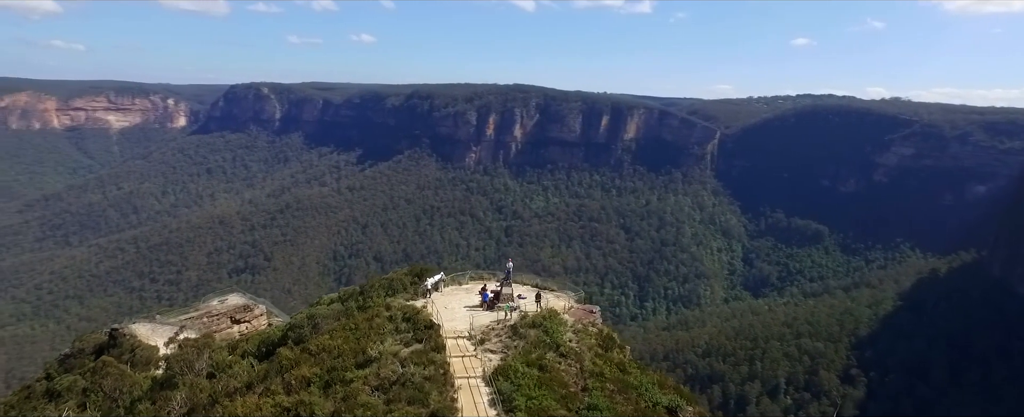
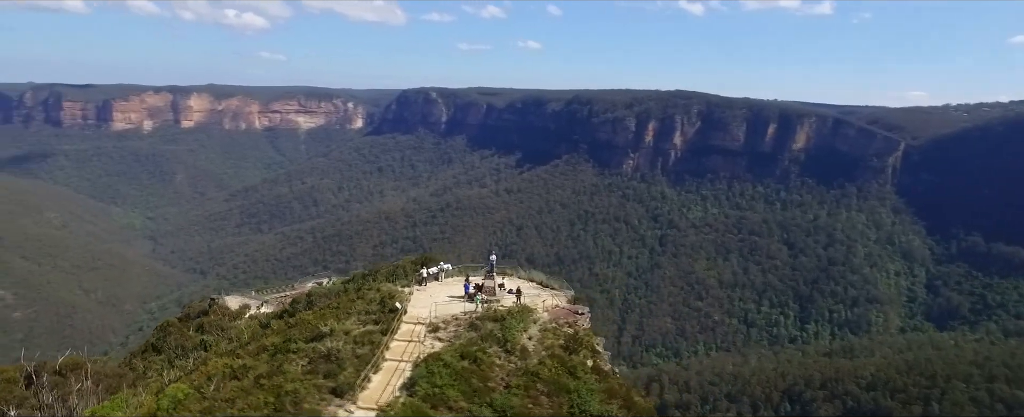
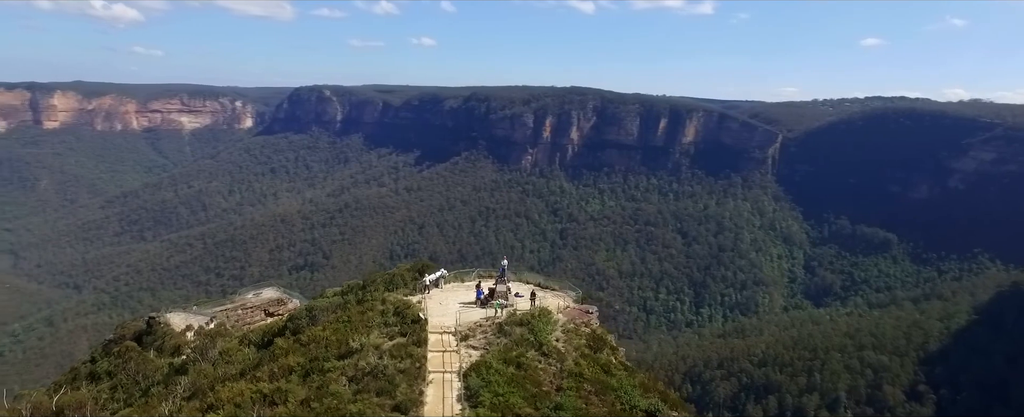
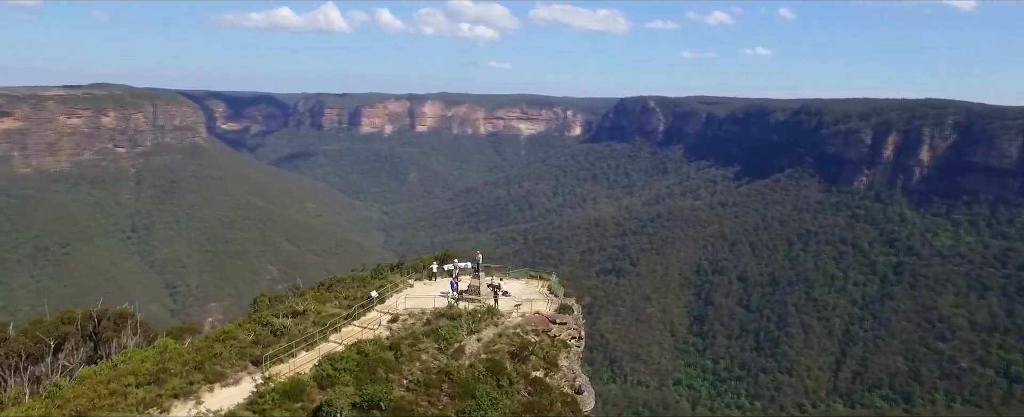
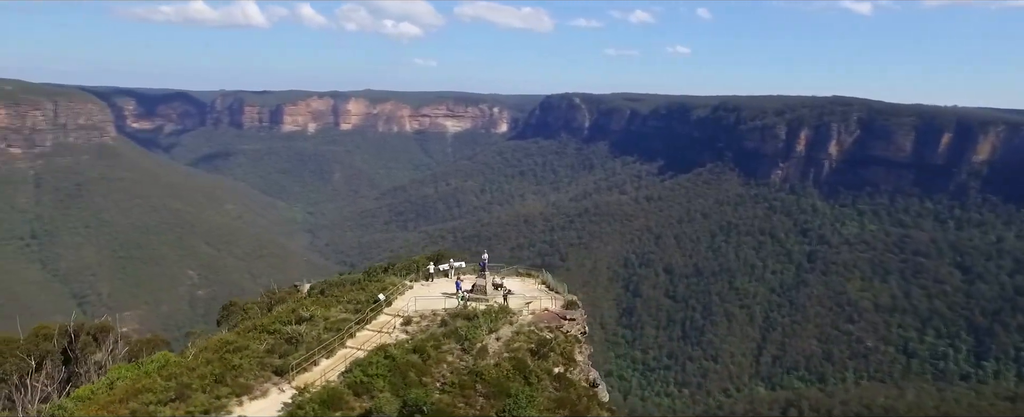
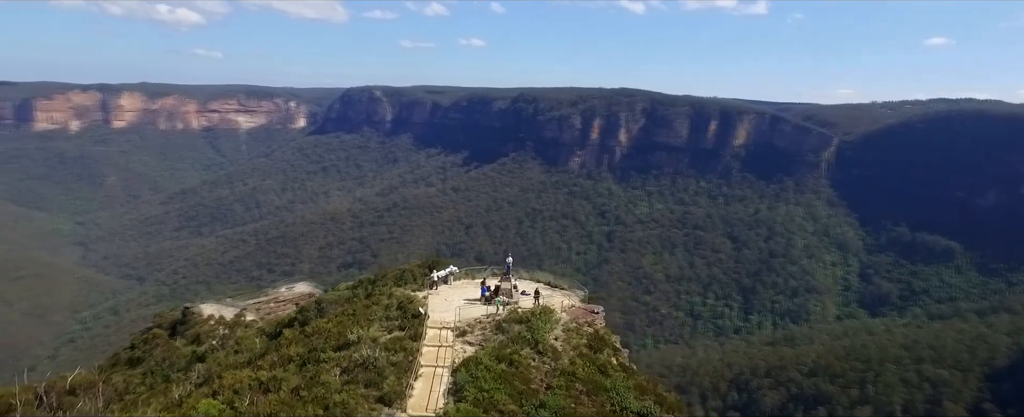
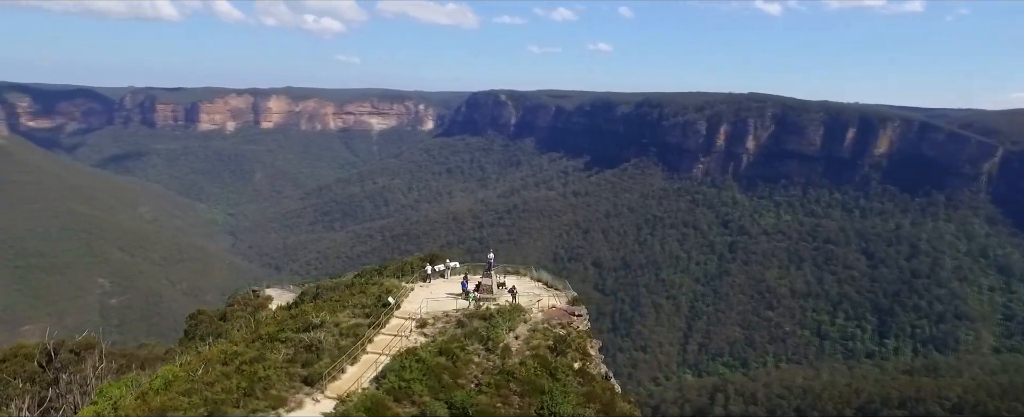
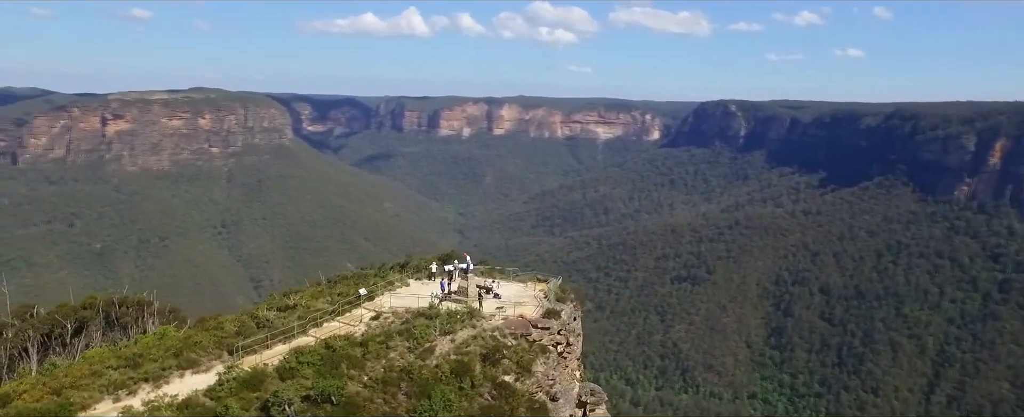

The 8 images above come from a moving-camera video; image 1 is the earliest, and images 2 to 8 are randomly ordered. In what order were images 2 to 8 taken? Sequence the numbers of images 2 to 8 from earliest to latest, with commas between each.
3, 6, 2, 7, 5, 4, 8
